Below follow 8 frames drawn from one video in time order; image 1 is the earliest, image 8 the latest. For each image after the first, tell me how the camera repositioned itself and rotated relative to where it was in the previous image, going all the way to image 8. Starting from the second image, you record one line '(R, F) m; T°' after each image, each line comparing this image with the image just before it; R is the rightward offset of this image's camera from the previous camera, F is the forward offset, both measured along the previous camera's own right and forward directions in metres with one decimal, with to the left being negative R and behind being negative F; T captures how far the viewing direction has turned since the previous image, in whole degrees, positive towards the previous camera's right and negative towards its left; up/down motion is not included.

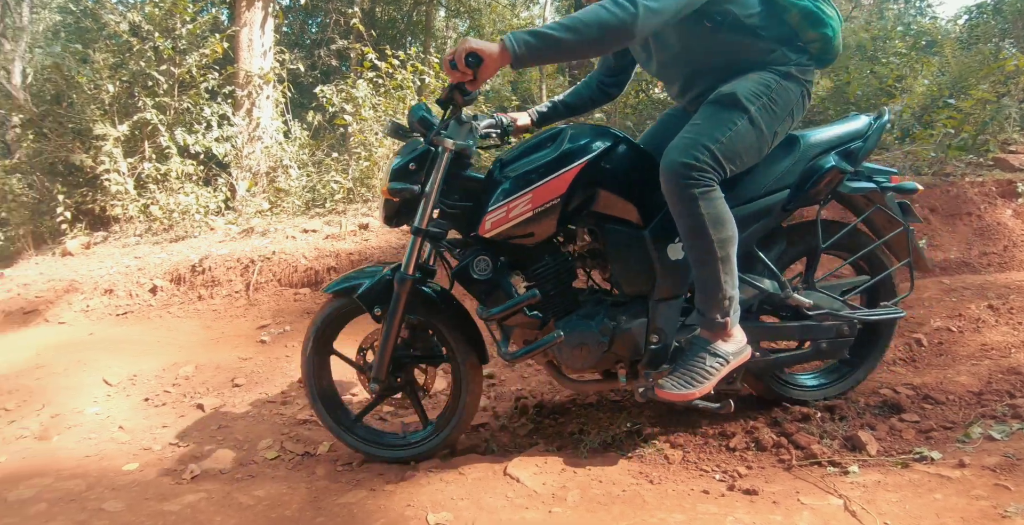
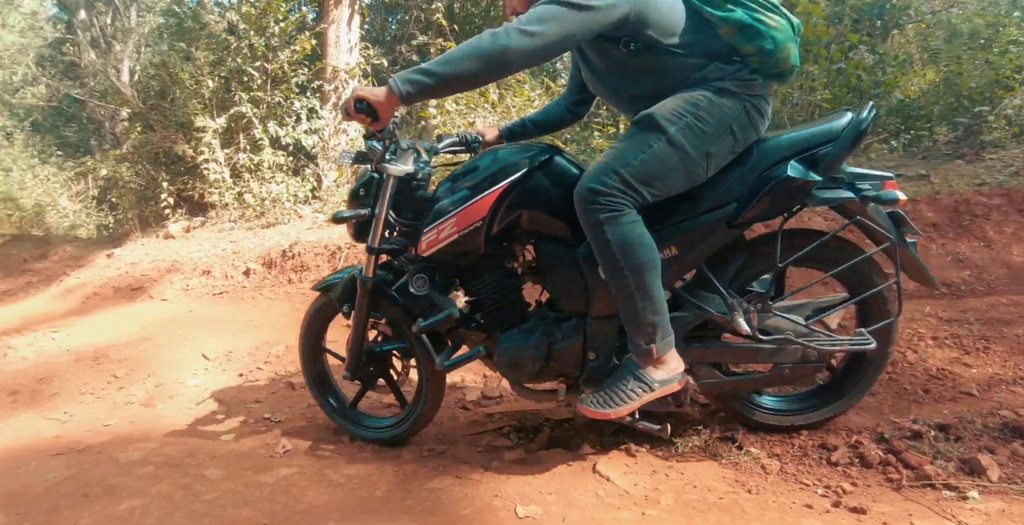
(-0.2, +0.1) m; -6°
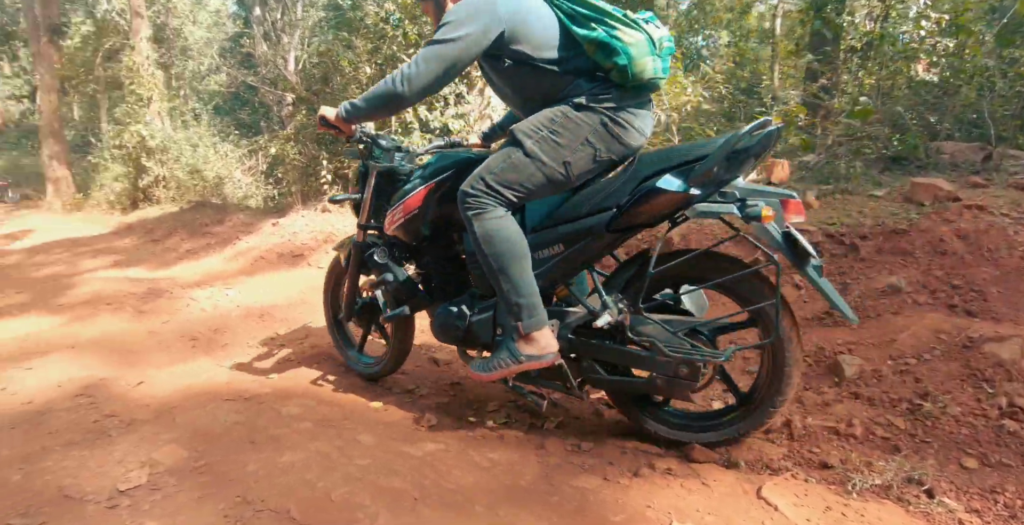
(-0.2, +0.2) m; -12°
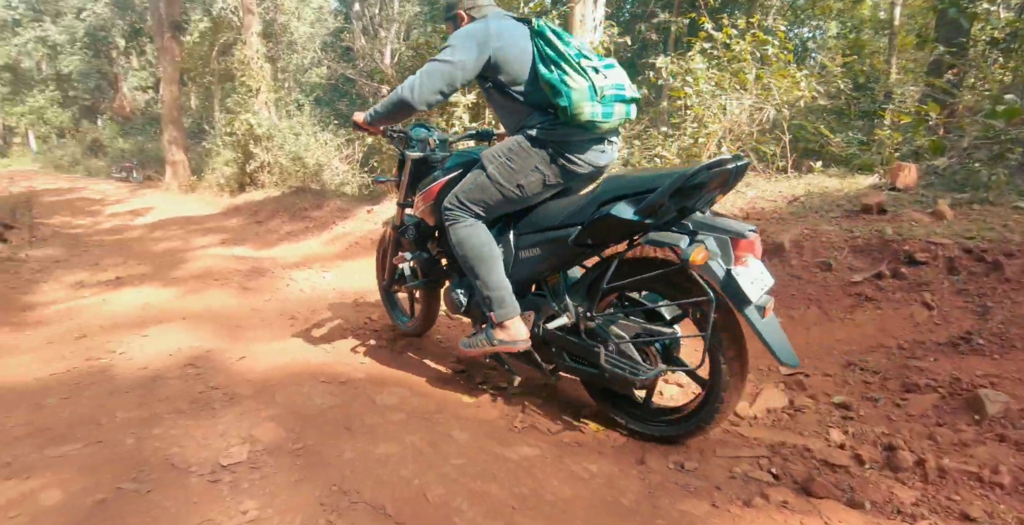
(-0.1, +0.2) m; -8°
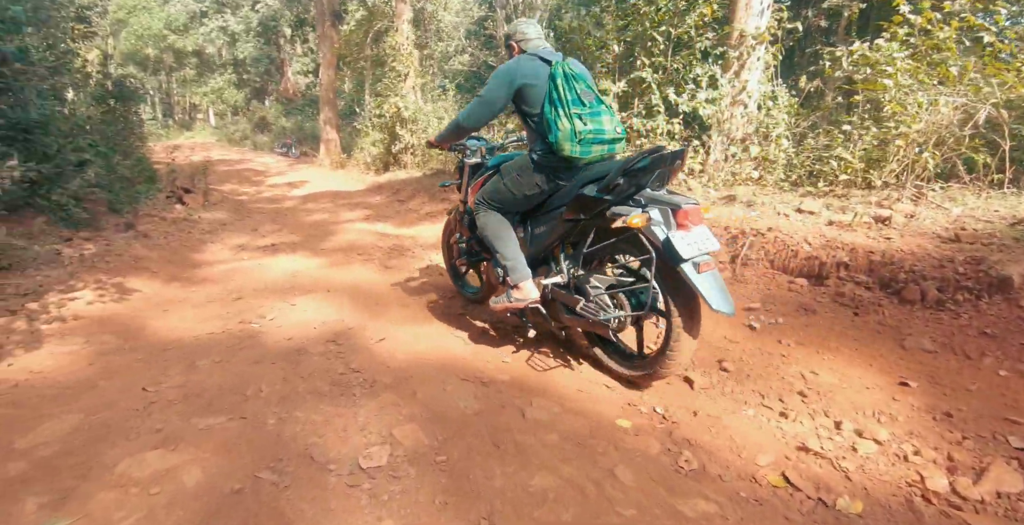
(-0.3, +0.4) m; -12°
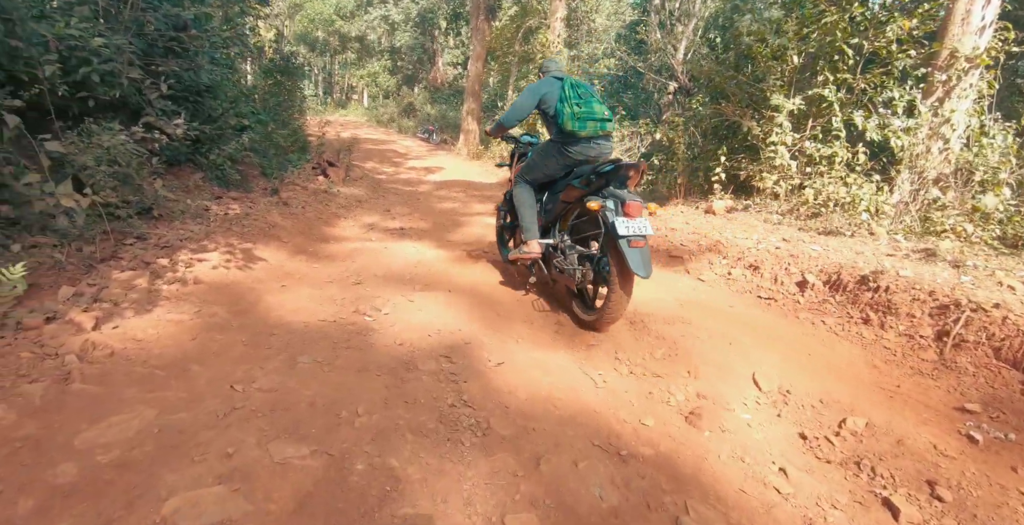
(-0.2, +0.6) m; -11°
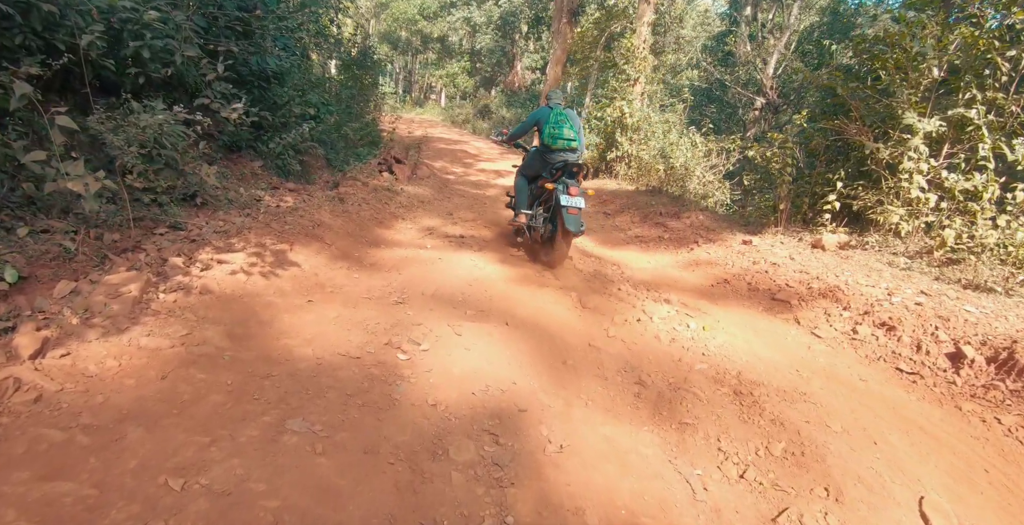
(-0.1, +0.9) m; -6°
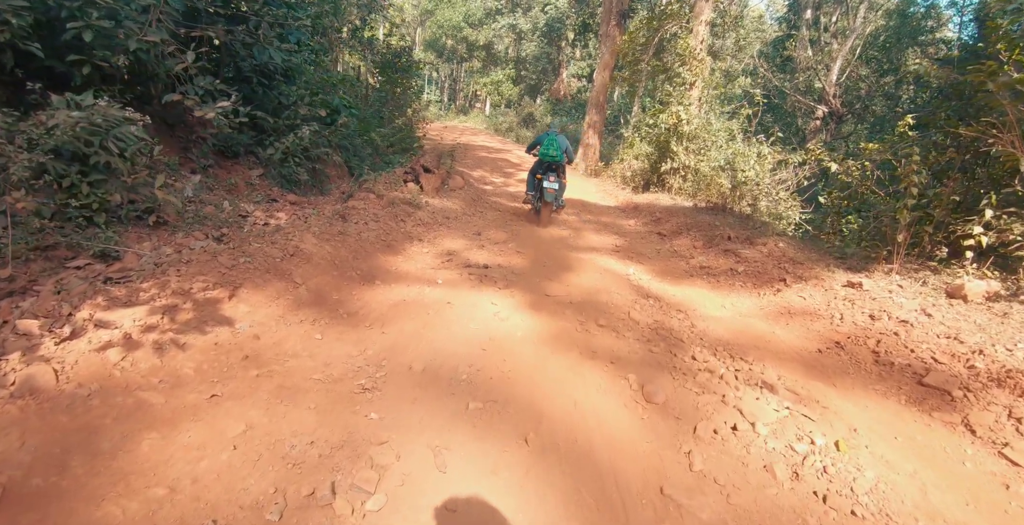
(+0.1, +1.5) m; -4°
